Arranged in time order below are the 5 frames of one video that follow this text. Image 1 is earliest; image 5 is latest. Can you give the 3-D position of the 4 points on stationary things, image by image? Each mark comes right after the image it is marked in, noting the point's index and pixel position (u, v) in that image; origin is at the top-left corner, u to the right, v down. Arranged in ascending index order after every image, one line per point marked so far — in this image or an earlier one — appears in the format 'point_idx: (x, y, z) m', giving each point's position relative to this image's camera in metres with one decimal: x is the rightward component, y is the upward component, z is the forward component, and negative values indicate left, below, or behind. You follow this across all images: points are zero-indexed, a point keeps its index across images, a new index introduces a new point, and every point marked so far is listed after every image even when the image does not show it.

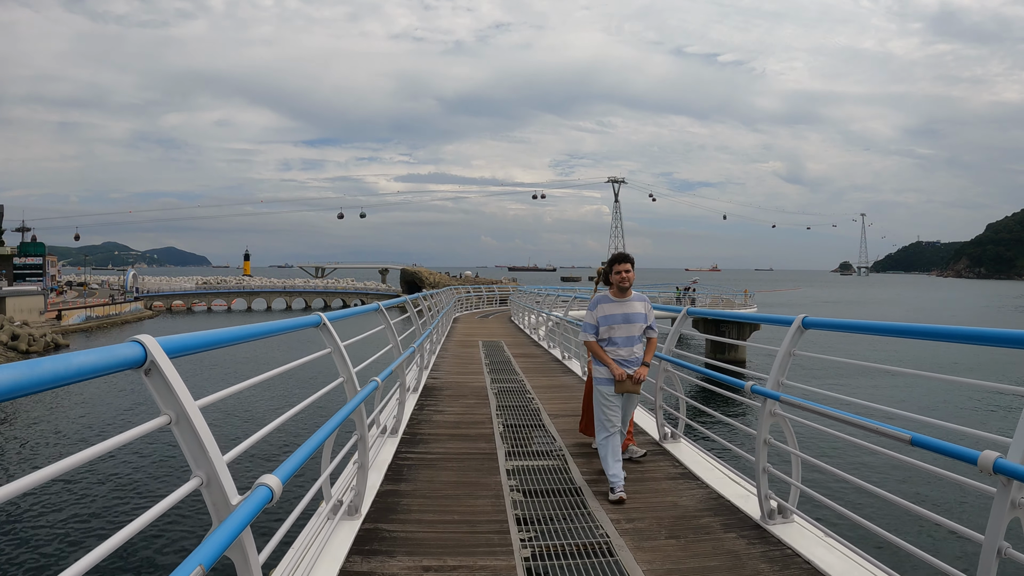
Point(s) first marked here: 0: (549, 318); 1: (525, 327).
0: (+0.7, -0.6, +12.2) m
1: (+0.4, -1.1, +15.3) m
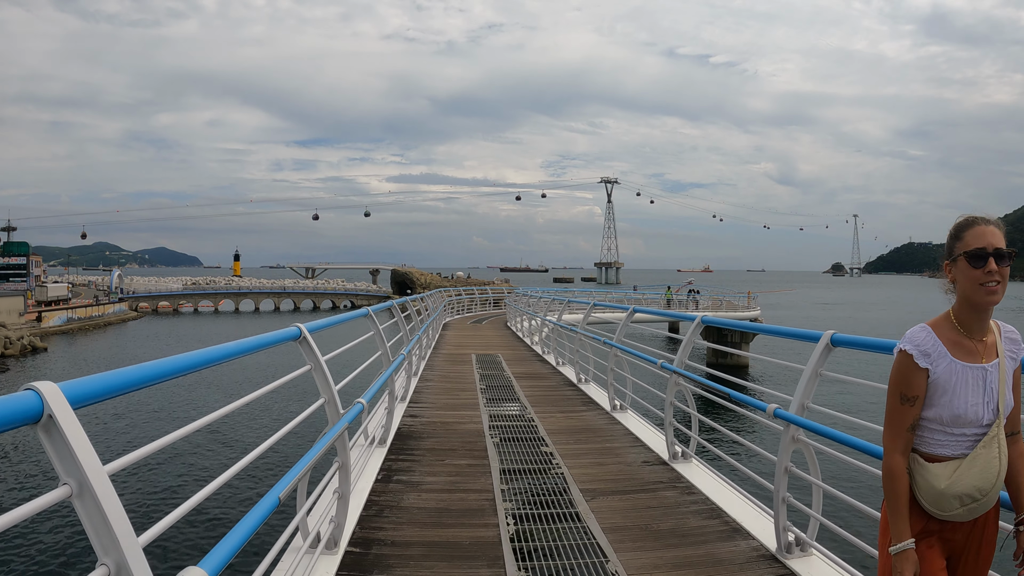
0: (+0.6, -0.7, +10.9) m
1: (+0.3, -1.2, +14.0) m
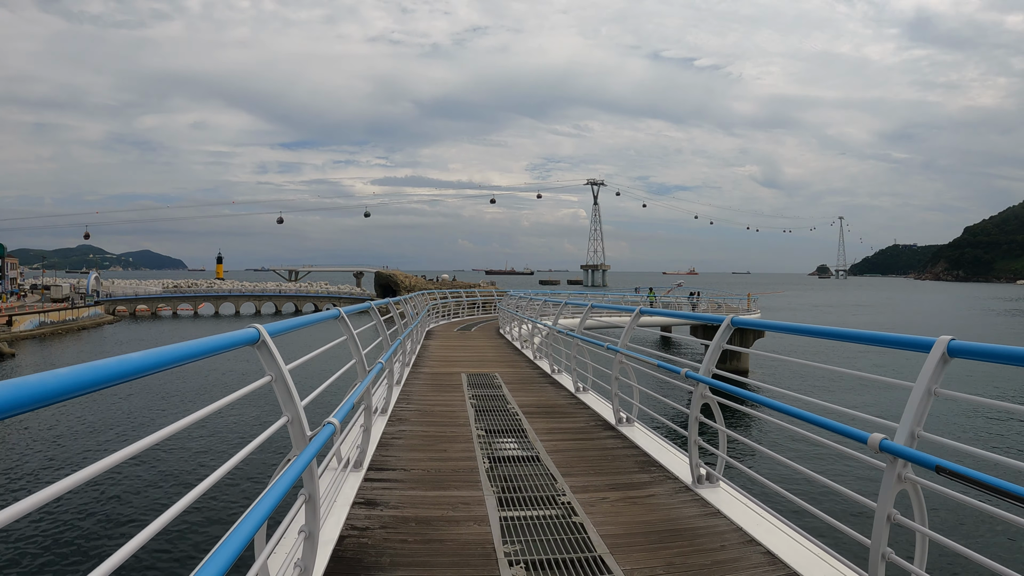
0: (+0.5, -0.7, +9.5) m
1: (+0.1, -1.2, +12.5) m
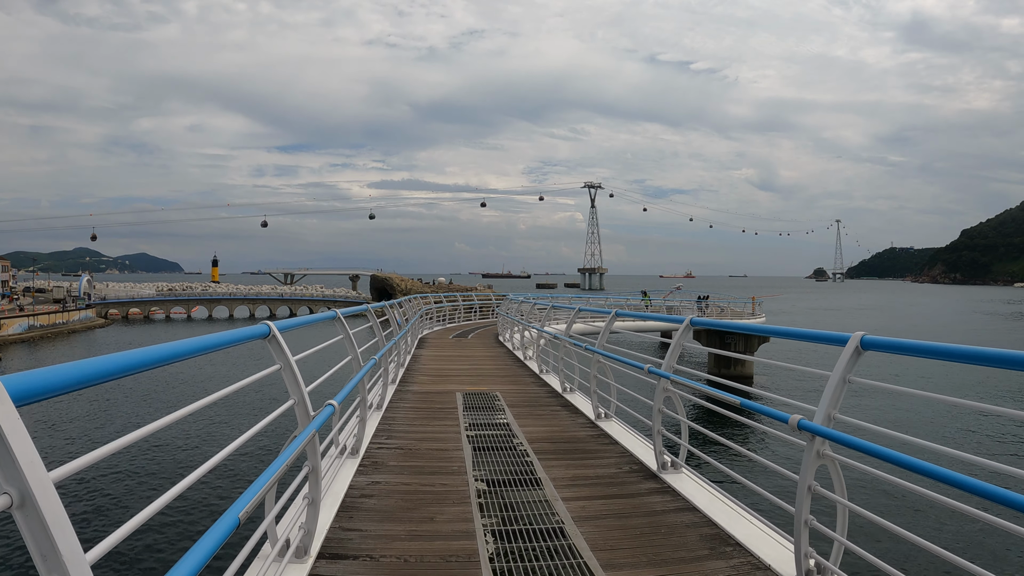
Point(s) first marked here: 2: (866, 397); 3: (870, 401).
0: (+0.5, -0.7, +8.7) m
1: (+0.1, -1.3, +11.7) m
2: (+12.9, -3.9, +19.0) m
3: (+12.6, -3.9, +18.5) m
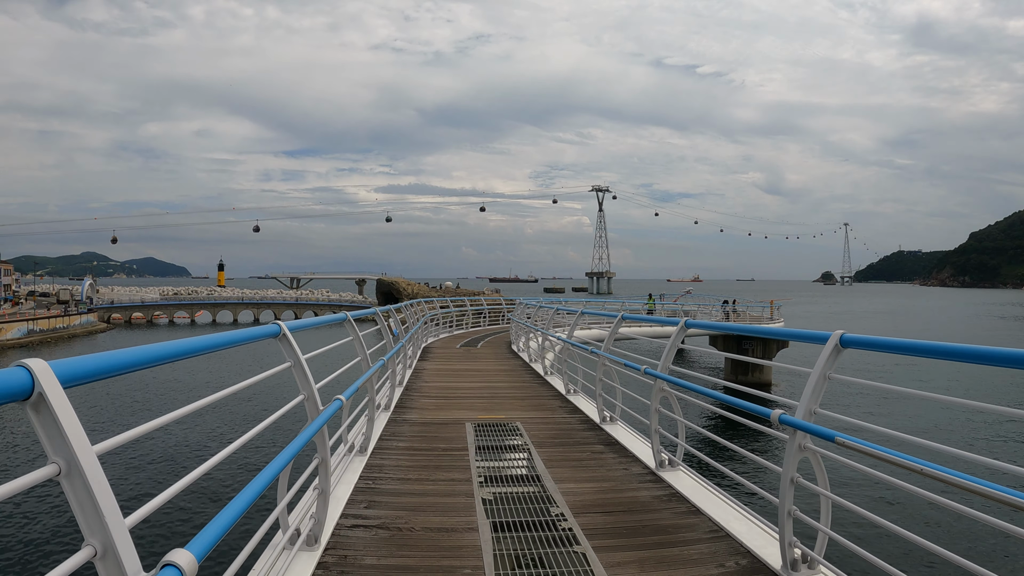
0: (+0.6, -0.8, +8.5) m
1: (+0.2, -1.4, +11.5) m
2: (+13.2, -4.1, +18.6) m
3: (+12.8, -4.1, +18.2) m
